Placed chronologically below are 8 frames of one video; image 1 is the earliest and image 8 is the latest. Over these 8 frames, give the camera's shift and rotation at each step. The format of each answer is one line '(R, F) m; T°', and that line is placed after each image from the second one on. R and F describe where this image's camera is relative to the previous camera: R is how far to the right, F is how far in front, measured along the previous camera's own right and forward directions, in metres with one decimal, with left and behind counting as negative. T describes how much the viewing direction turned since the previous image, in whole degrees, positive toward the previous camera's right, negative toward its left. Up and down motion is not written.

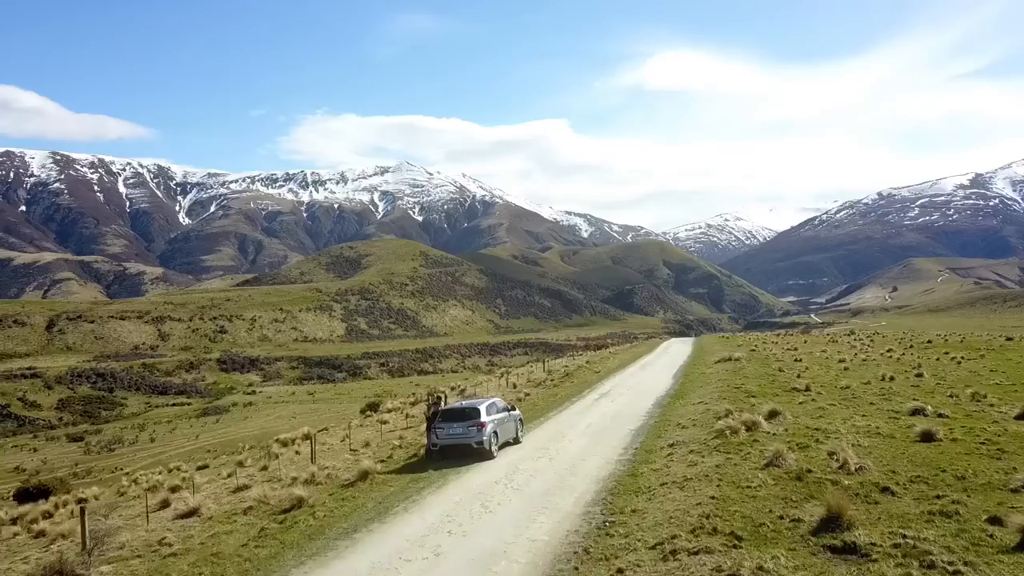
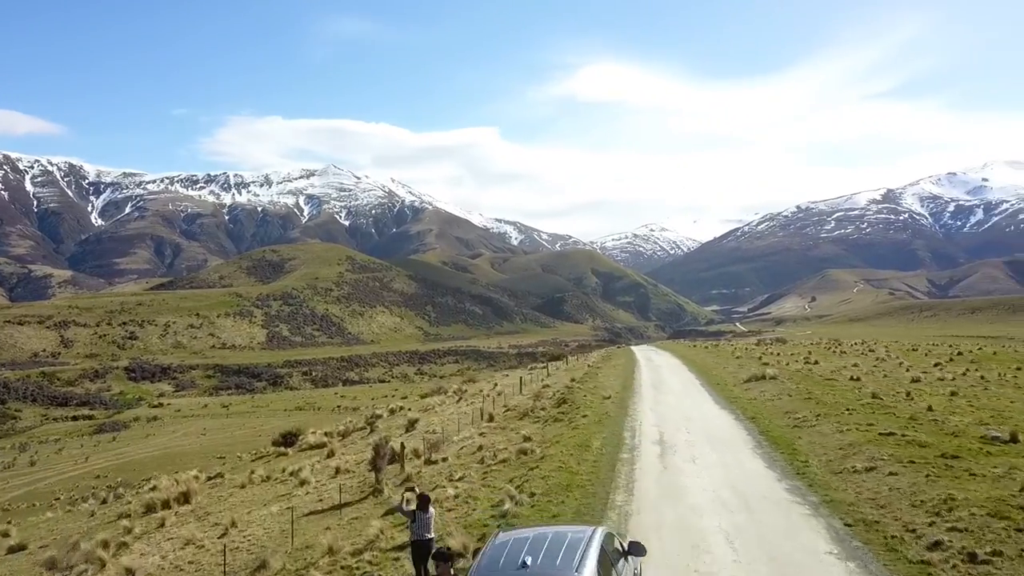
(-0.6, +2.9) m; +7°
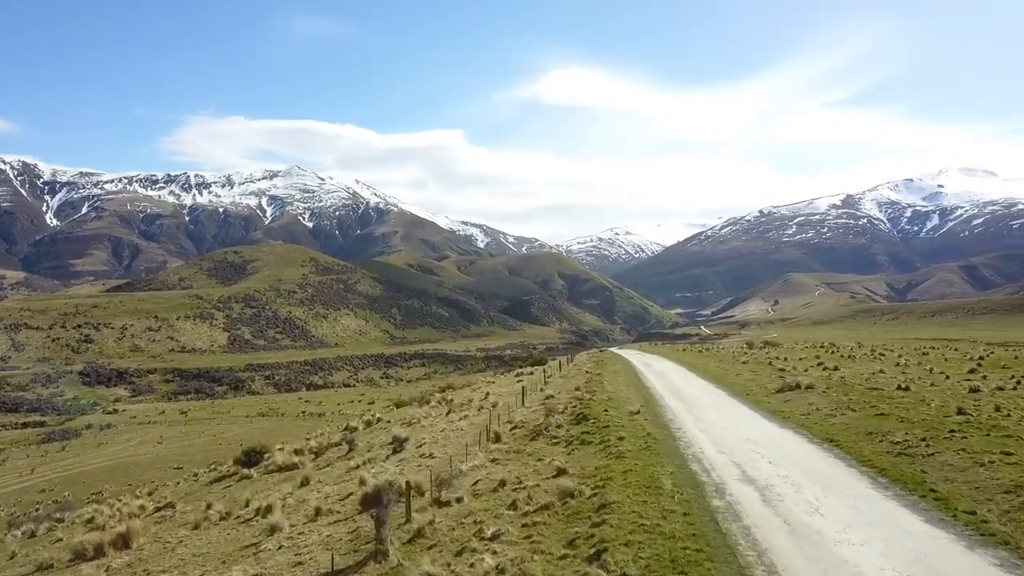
(-0.5, +1.1) m; +3°
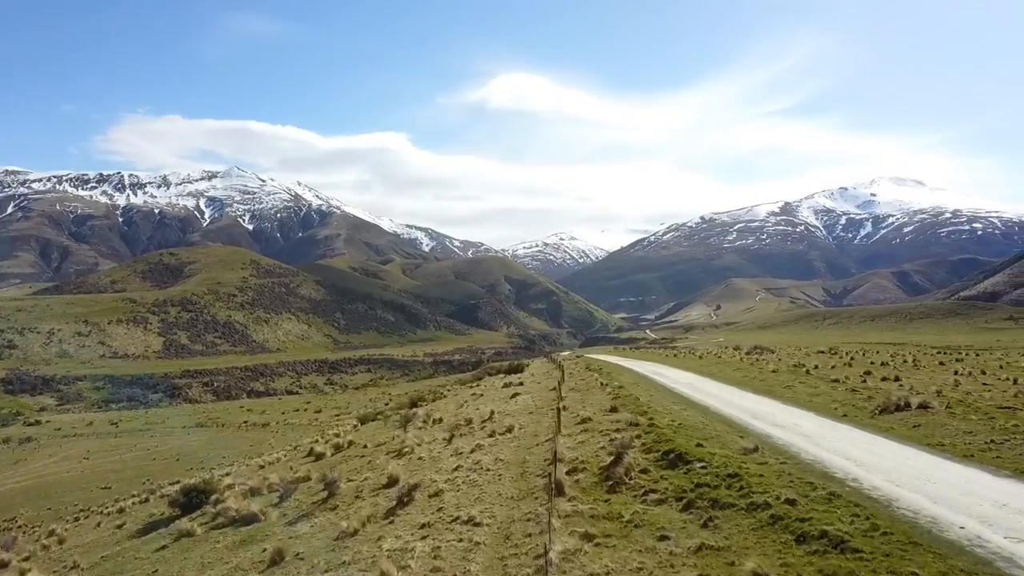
(-0.9, +1.9) m; +5°
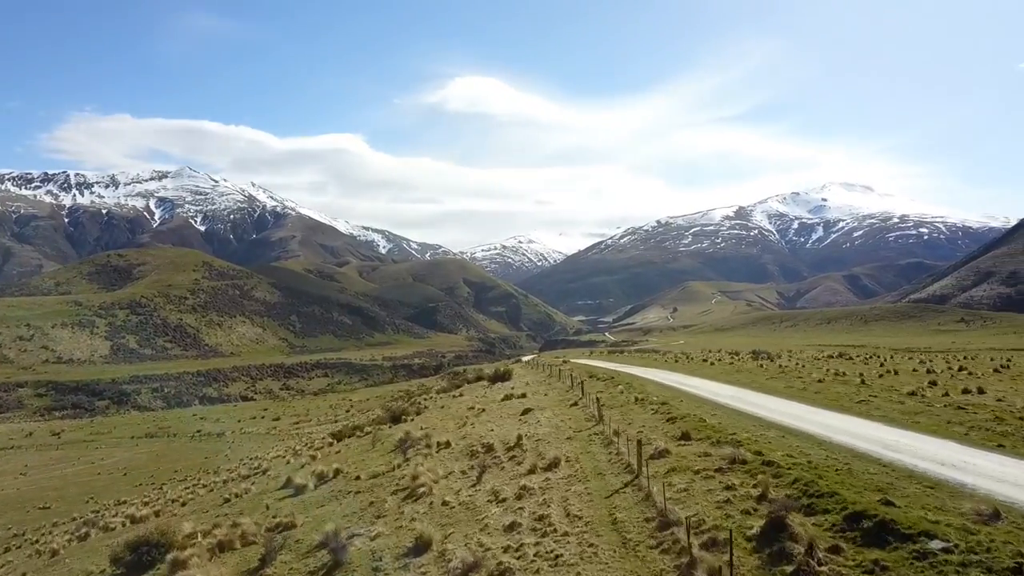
(-0.9, +1.6) m; +4°
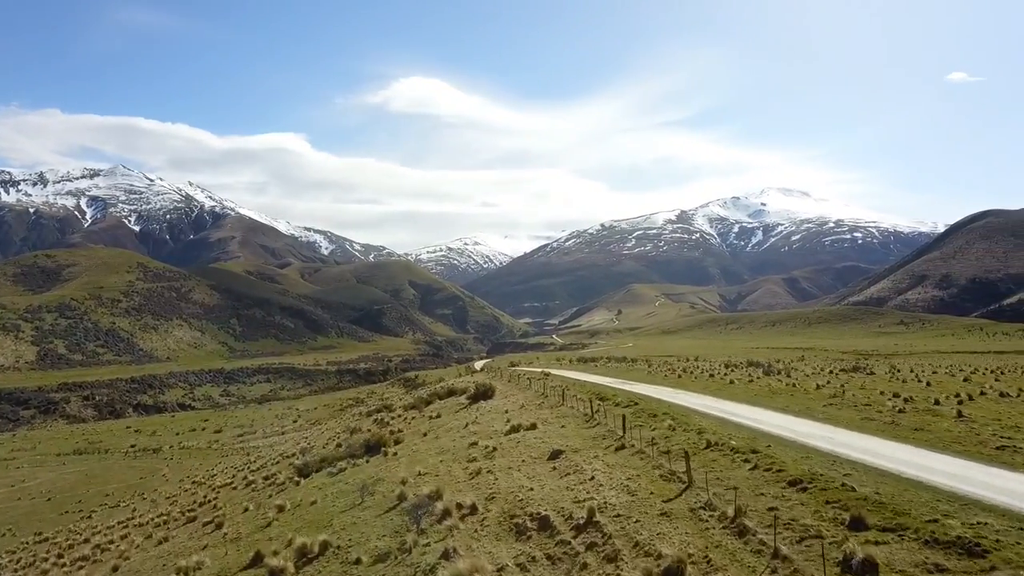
(-1.1, +2.0) m; +5°
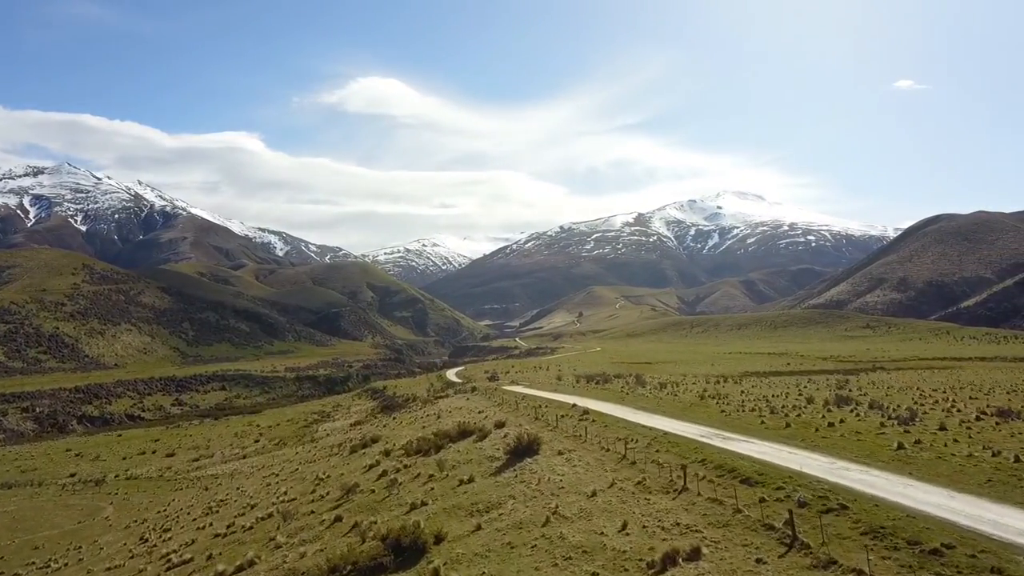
(-2.3, +3.2) m; +4°
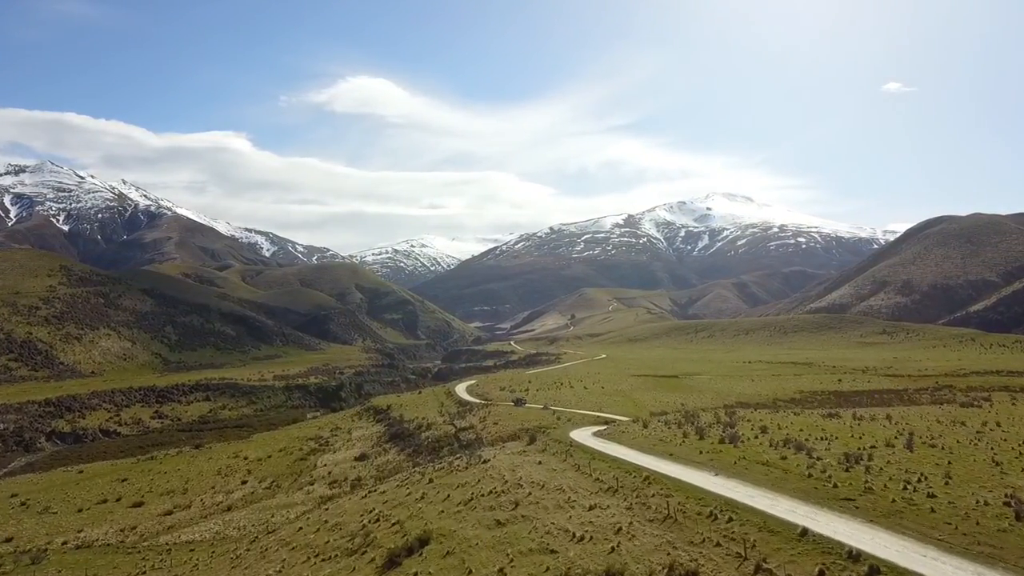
(-4.5, +10.3) m; +1°
